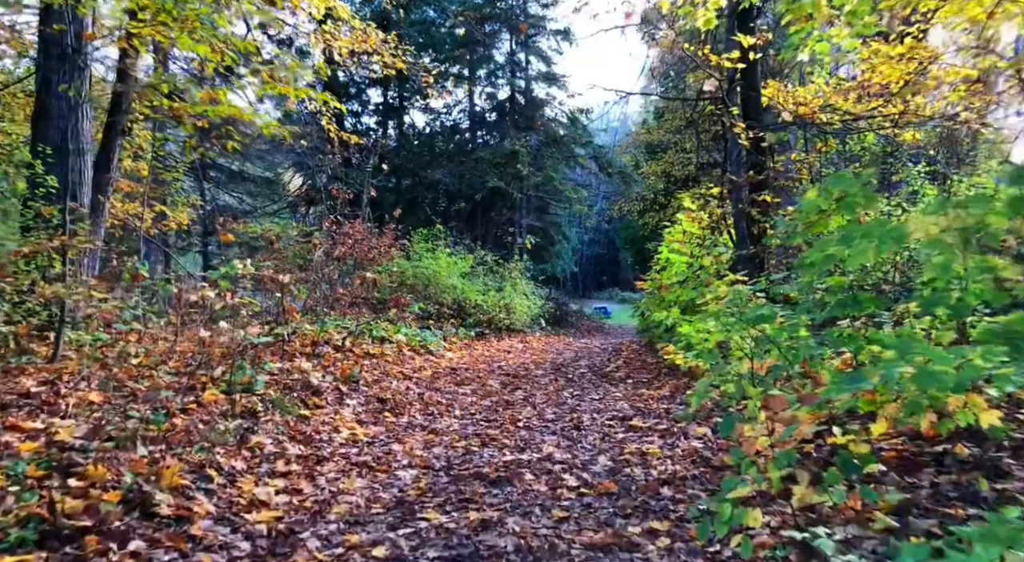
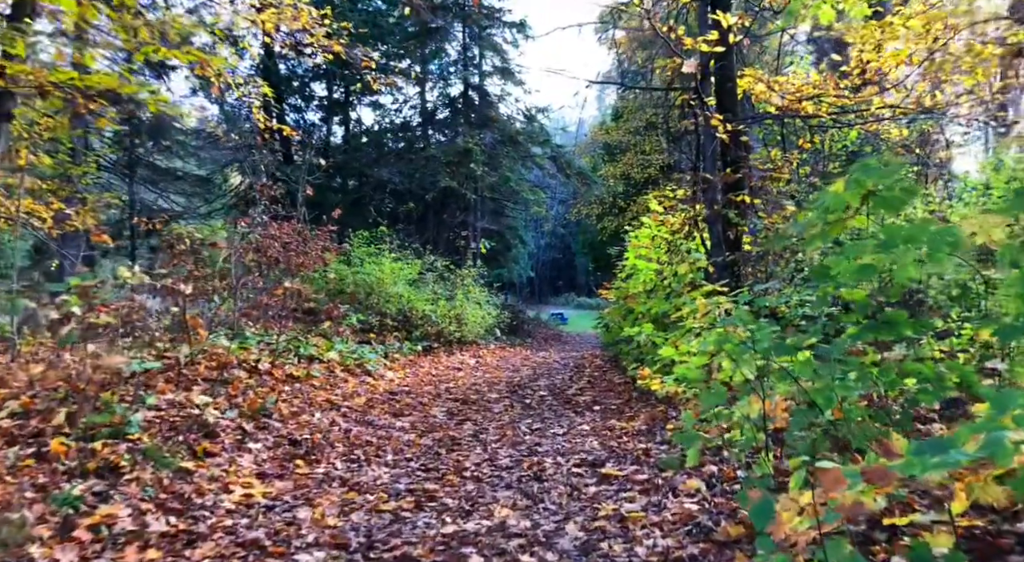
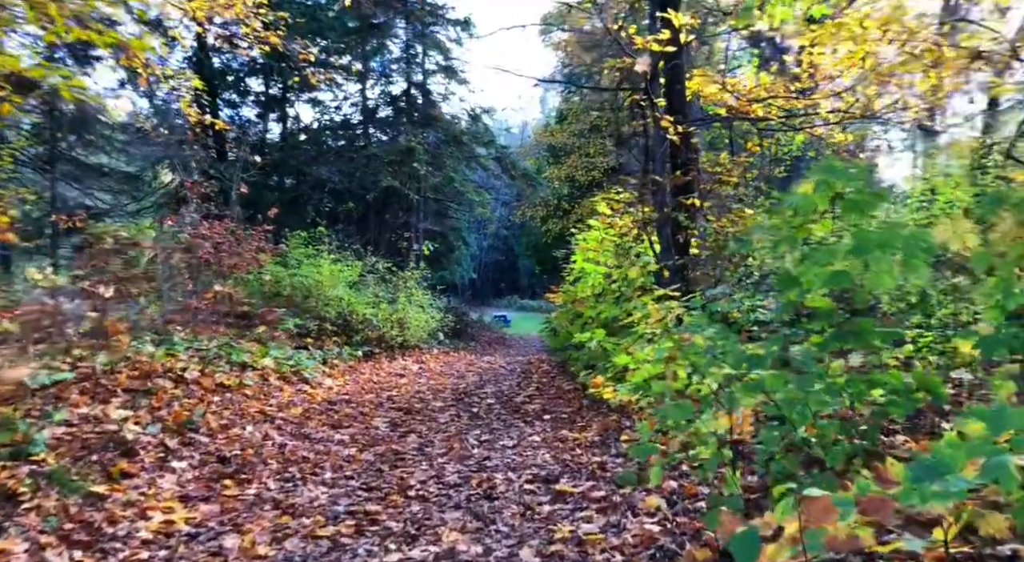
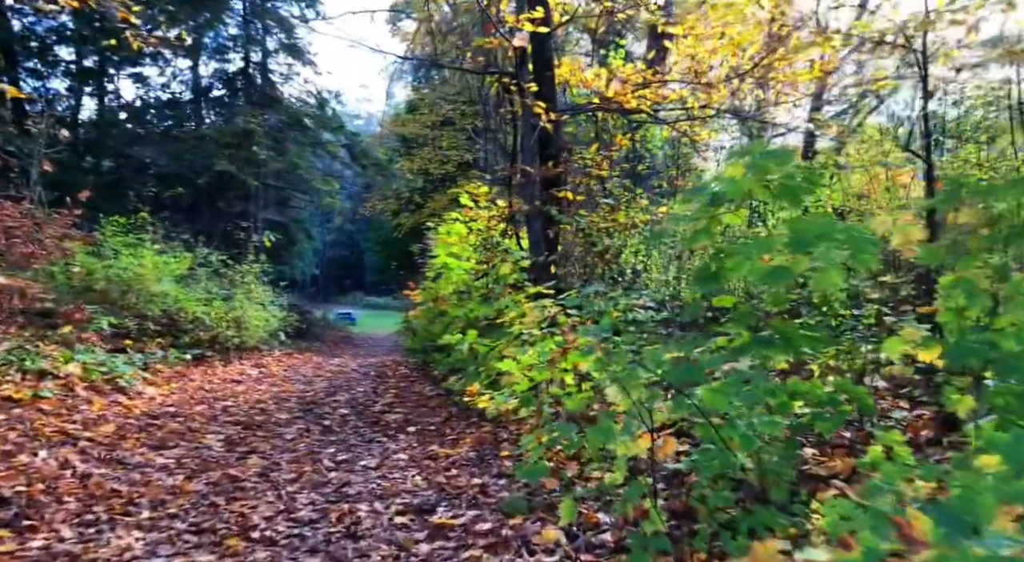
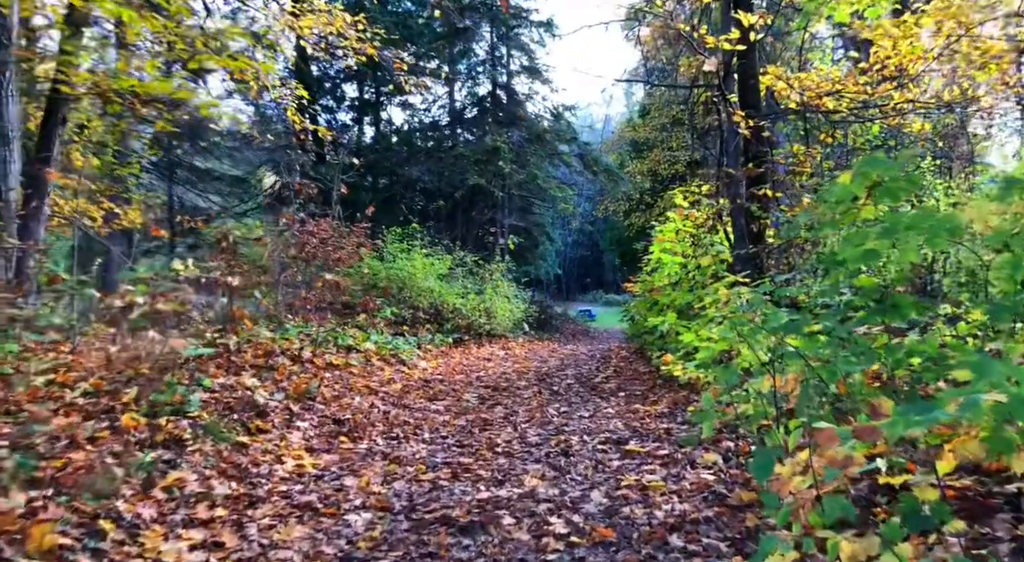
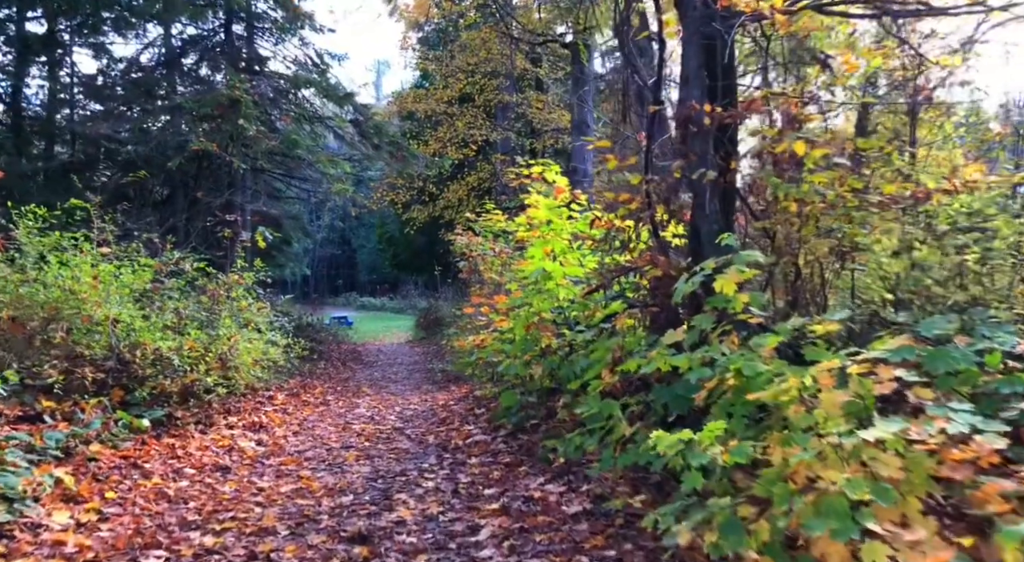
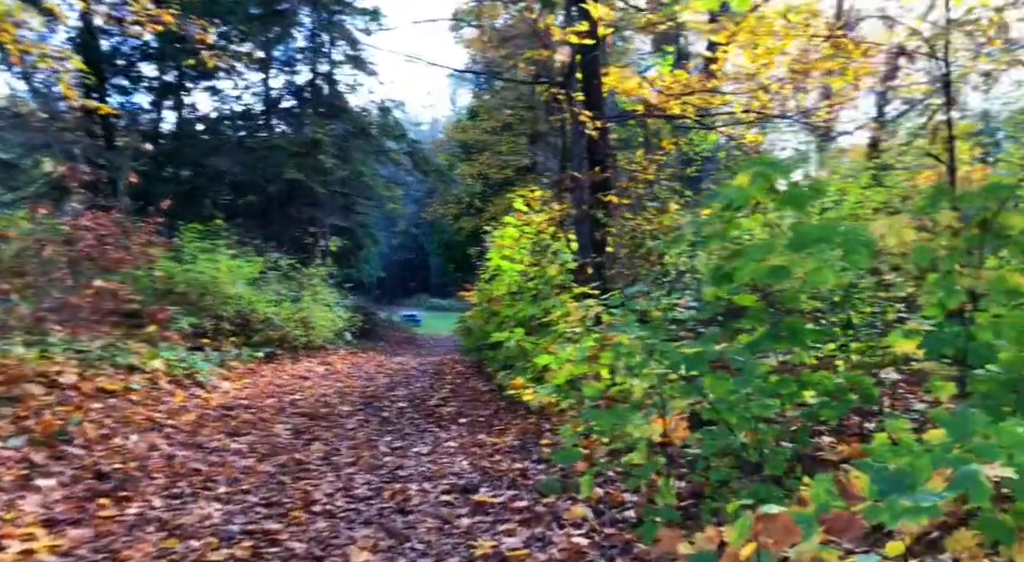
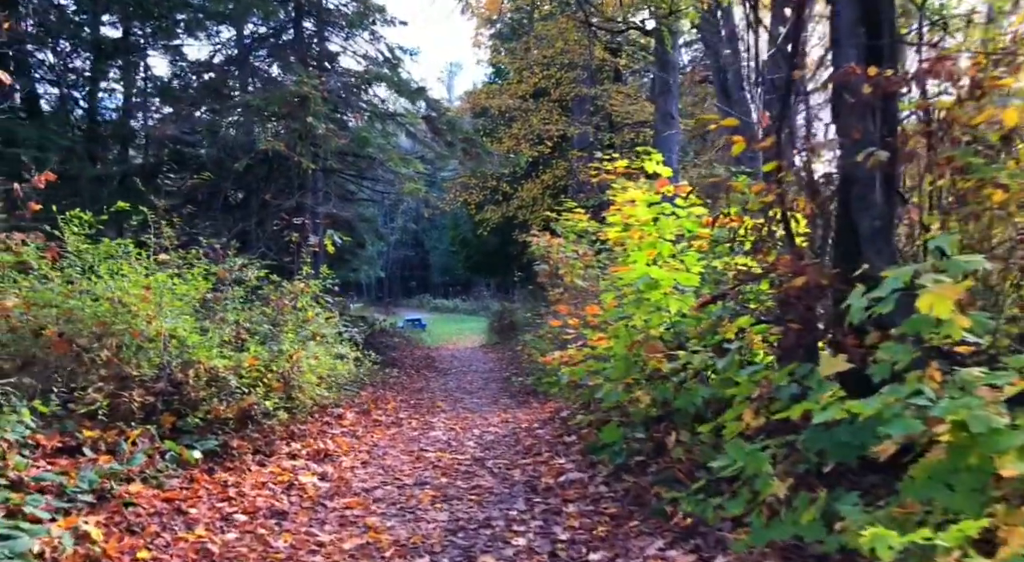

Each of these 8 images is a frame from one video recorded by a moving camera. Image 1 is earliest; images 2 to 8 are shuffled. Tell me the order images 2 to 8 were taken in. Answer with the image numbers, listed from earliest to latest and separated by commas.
5, 2, 3, 7, 4, 6, 8
